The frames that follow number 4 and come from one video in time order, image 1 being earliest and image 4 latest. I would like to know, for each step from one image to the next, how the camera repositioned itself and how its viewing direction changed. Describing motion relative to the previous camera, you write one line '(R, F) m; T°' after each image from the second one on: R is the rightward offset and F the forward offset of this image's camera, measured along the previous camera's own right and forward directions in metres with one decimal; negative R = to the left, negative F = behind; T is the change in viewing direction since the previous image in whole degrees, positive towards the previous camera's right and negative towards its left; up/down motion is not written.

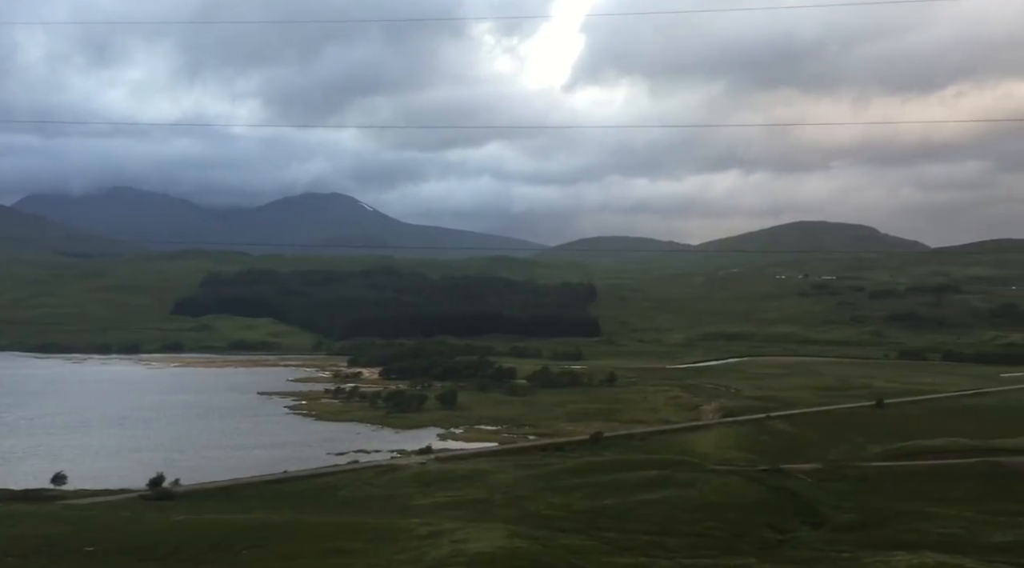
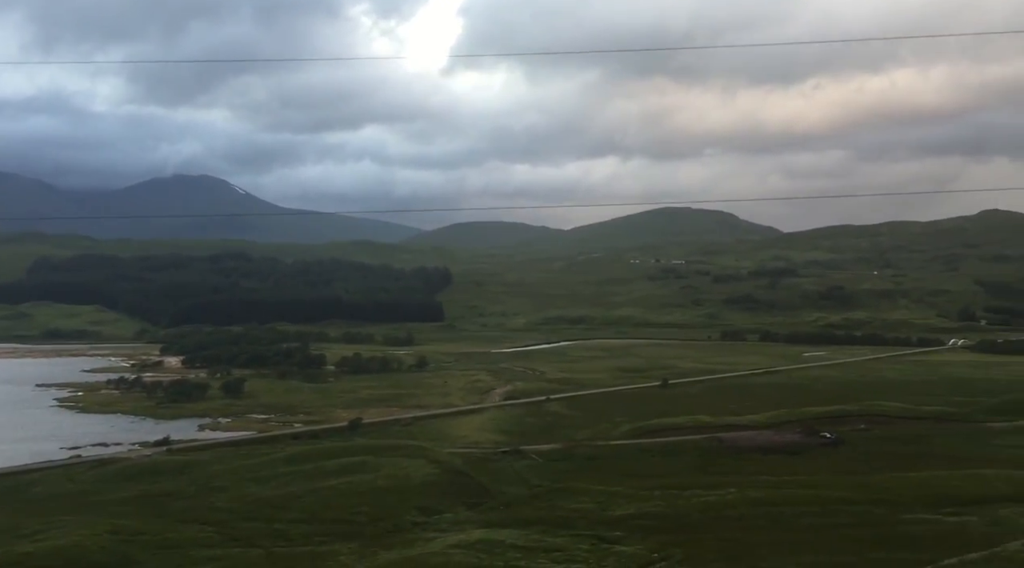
(+5.3, -0.3) m; +8°
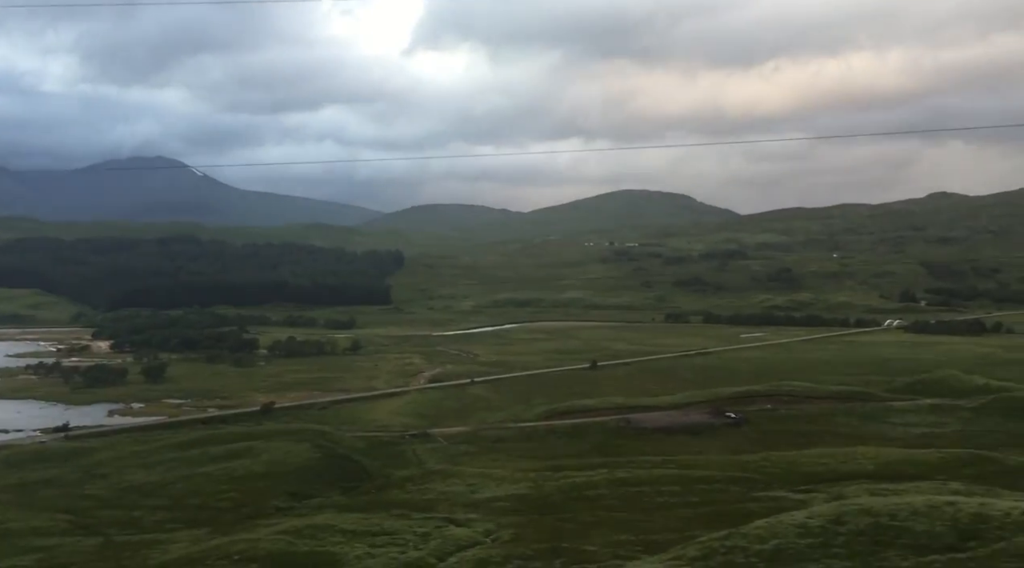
(+2.1, +0.3) m; +3°
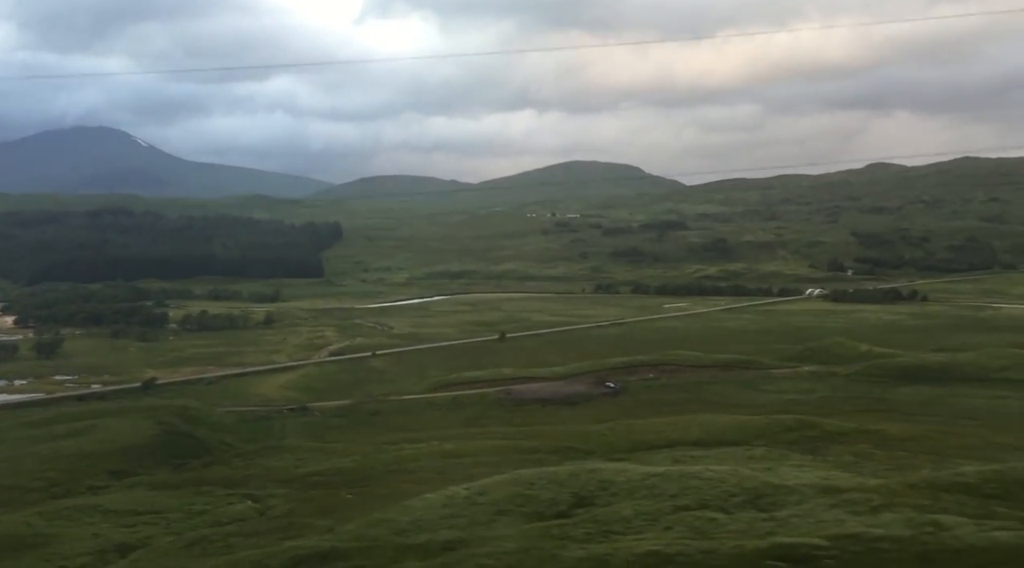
(+2.7, +0.6) m; +3°
